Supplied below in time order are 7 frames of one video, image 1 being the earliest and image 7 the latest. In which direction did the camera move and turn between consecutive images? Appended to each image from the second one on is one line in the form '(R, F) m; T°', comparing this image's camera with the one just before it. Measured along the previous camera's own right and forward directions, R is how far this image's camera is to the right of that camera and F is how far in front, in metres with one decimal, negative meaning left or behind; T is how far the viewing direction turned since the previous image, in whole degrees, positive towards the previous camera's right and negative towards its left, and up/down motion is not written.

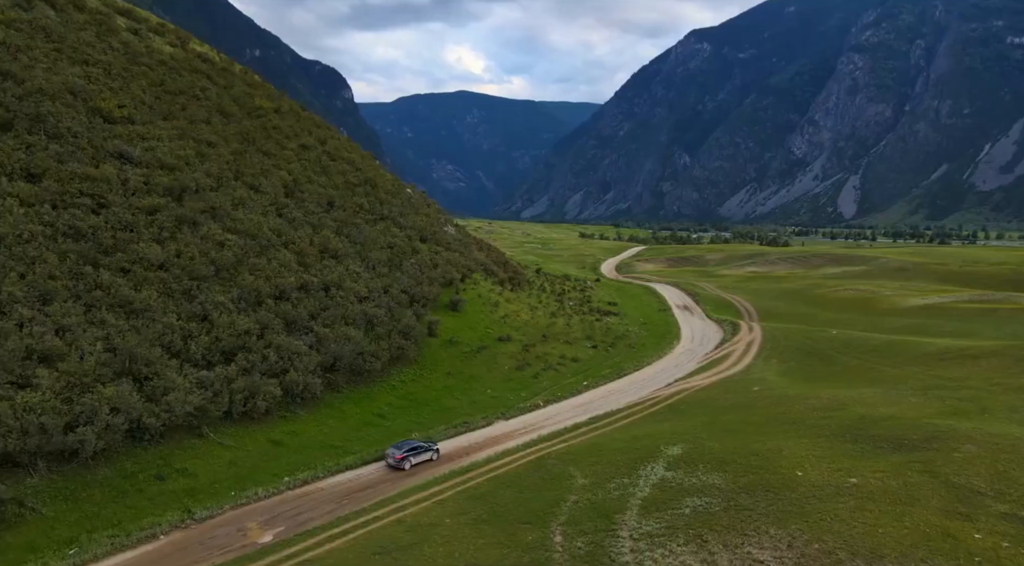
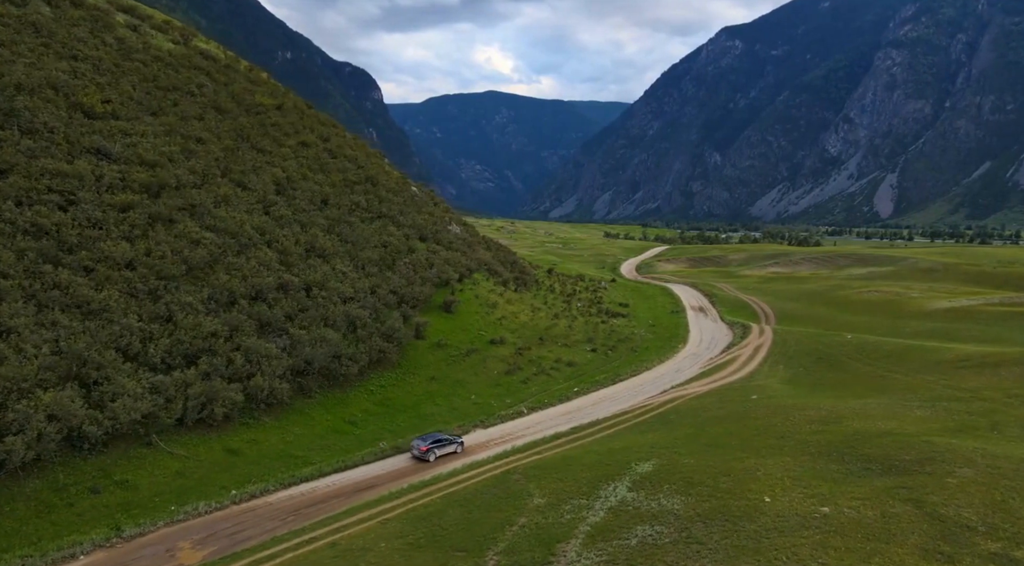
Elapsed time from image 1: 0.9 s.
(+3.4, +3.1) m; -2°
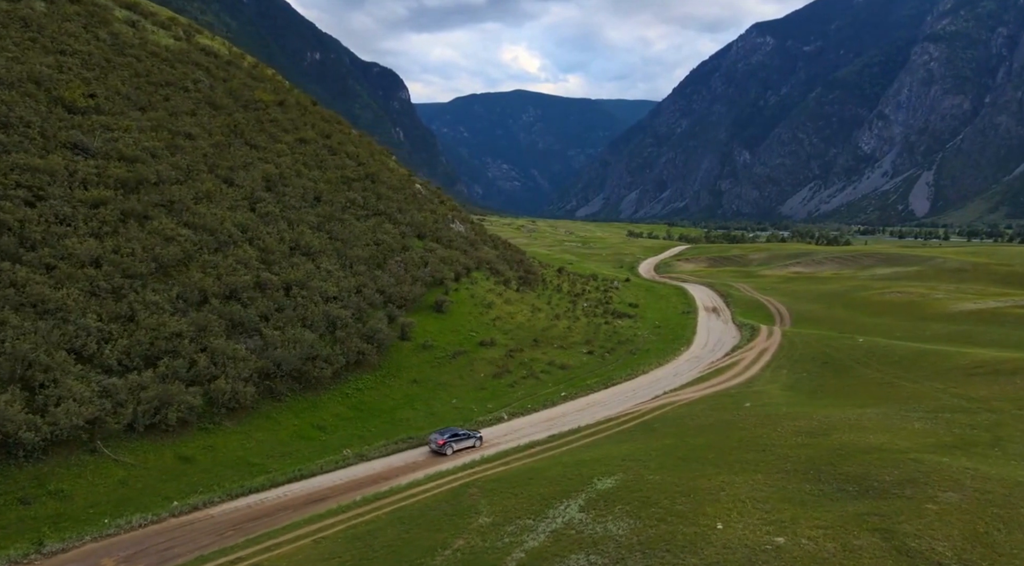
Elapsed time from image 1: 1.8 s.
(+3.3, +2.8) m; -2°
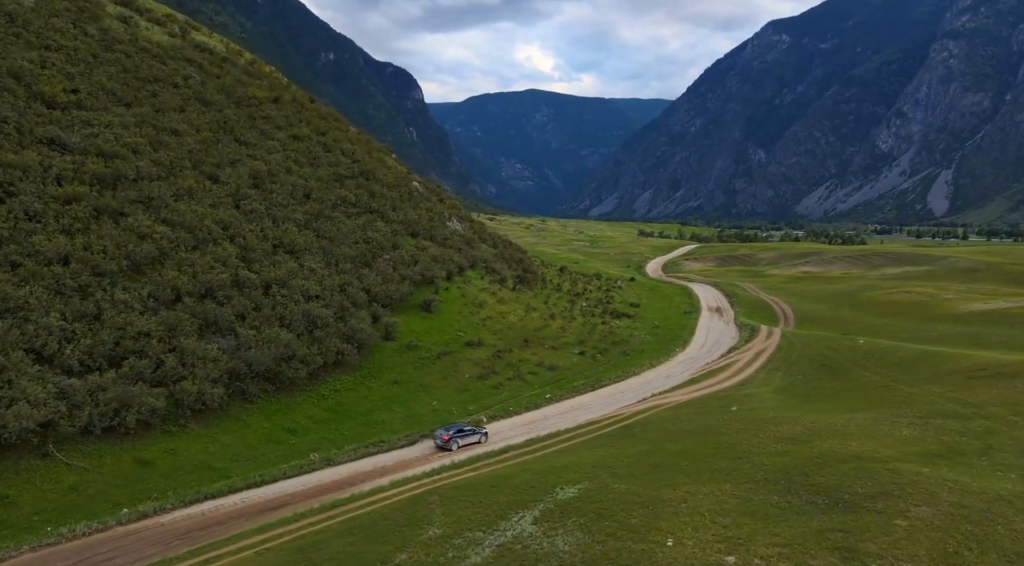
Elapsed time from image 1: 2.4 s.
(+2.3, +1.8) m; -1°
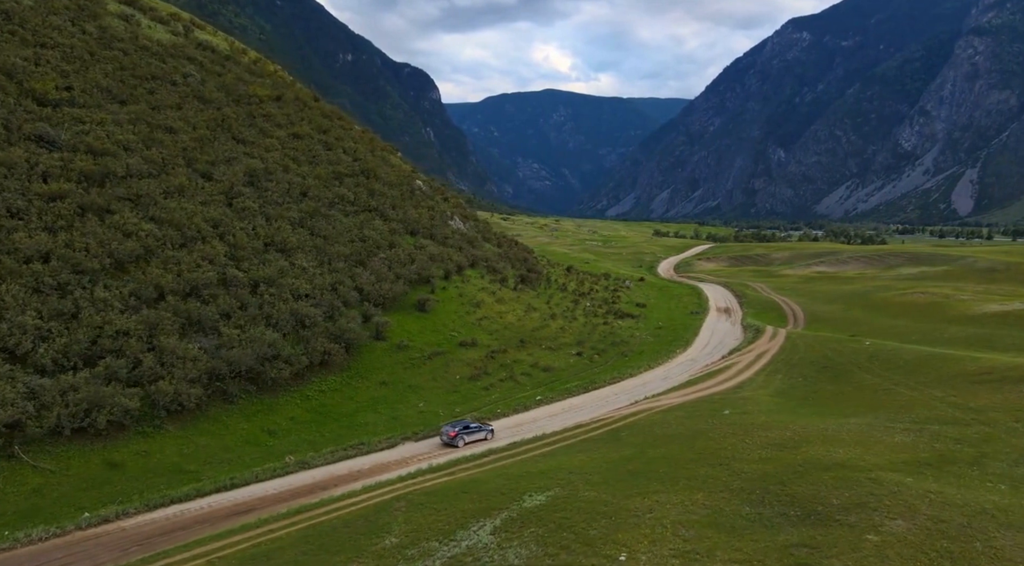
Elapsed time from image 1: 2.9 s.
(+2.0, +1.4) m; -1°
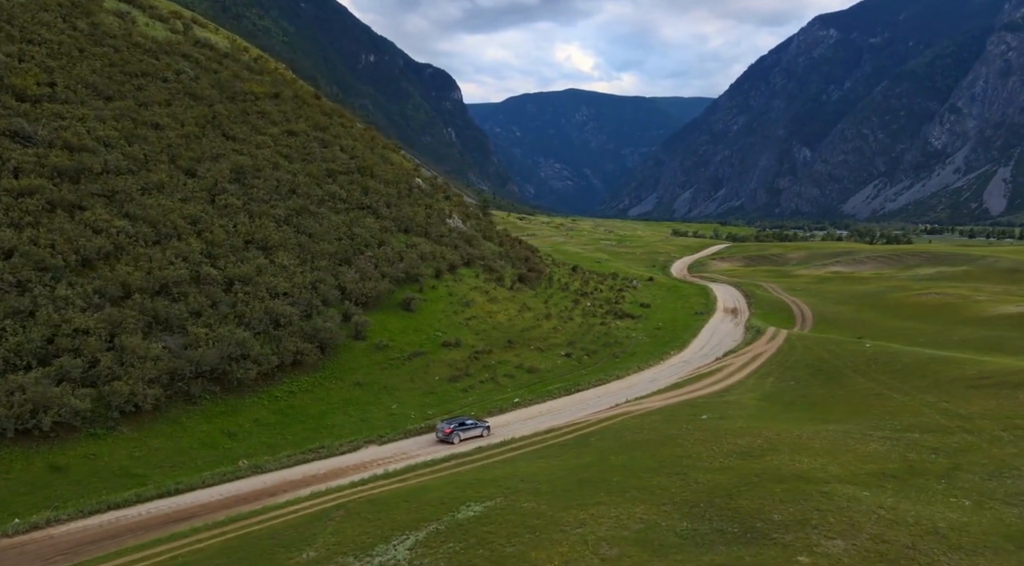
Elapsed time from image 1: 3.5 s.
(+3.1, +2.0) m; -2°
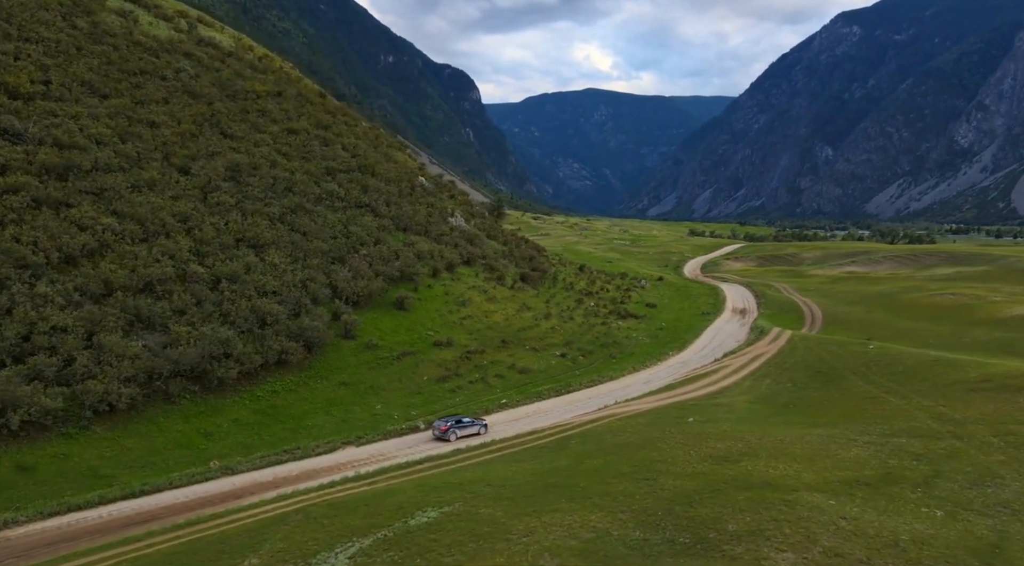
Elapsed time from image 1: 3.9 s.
(+2.1, +1.3) m; -2°
